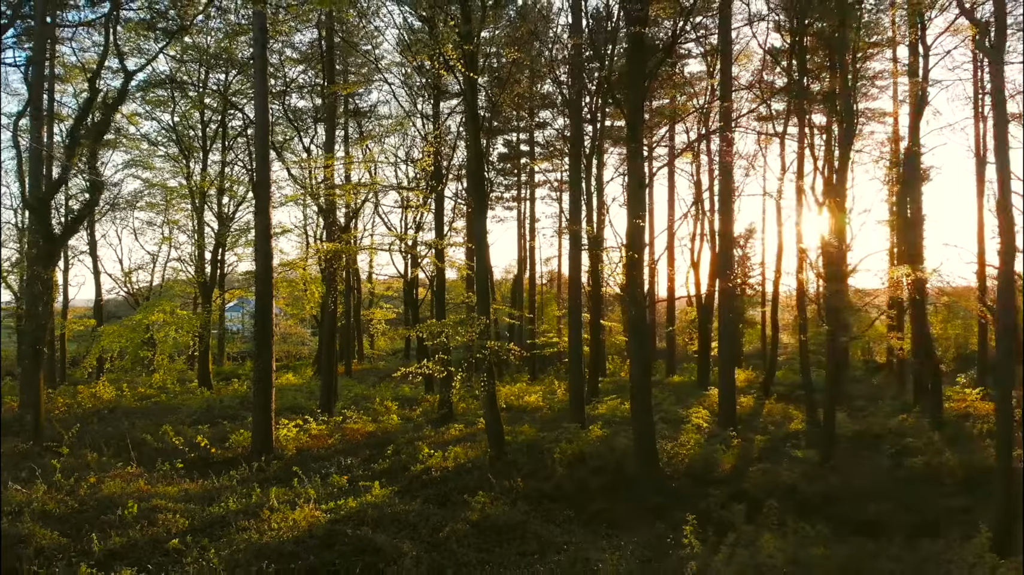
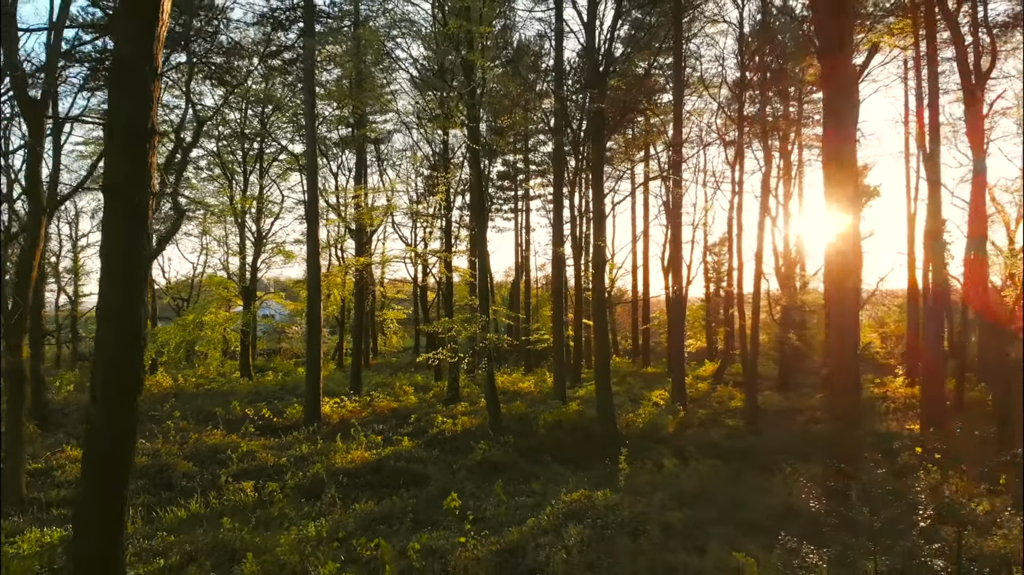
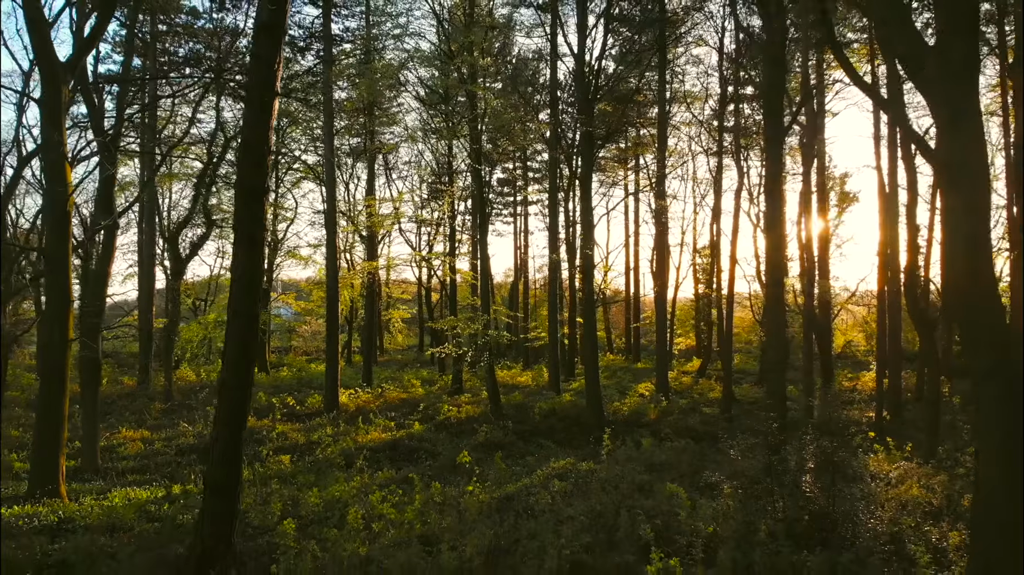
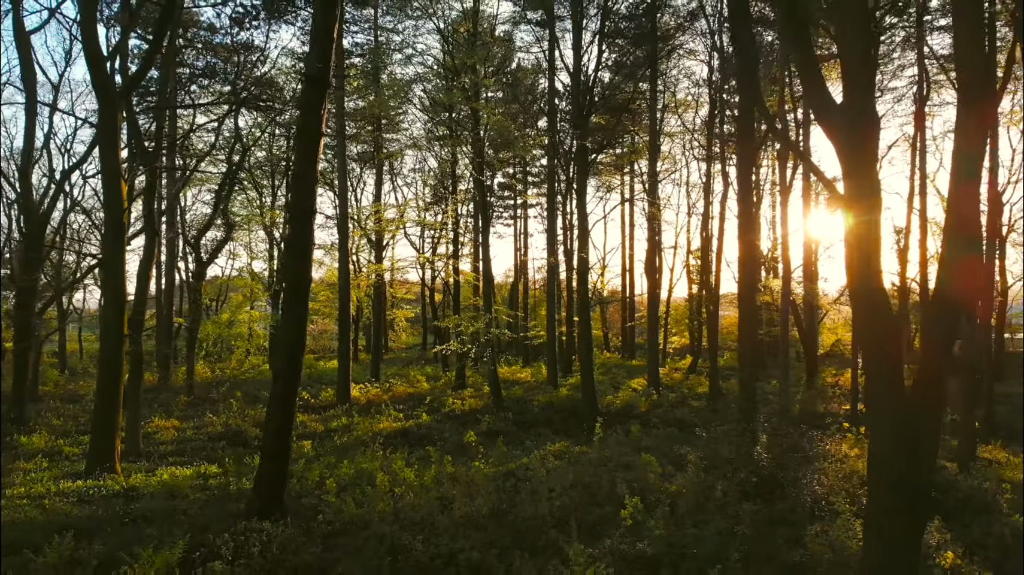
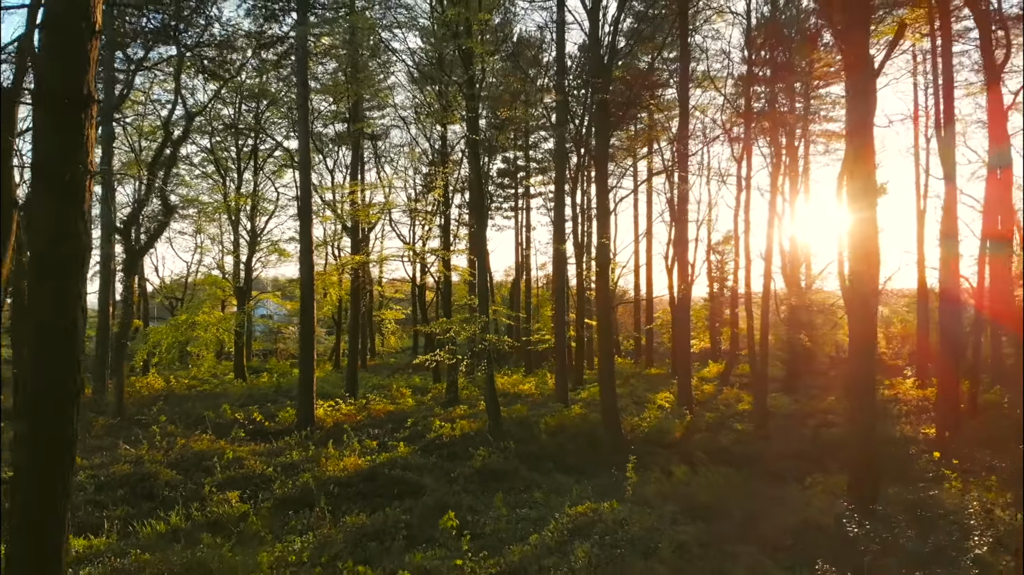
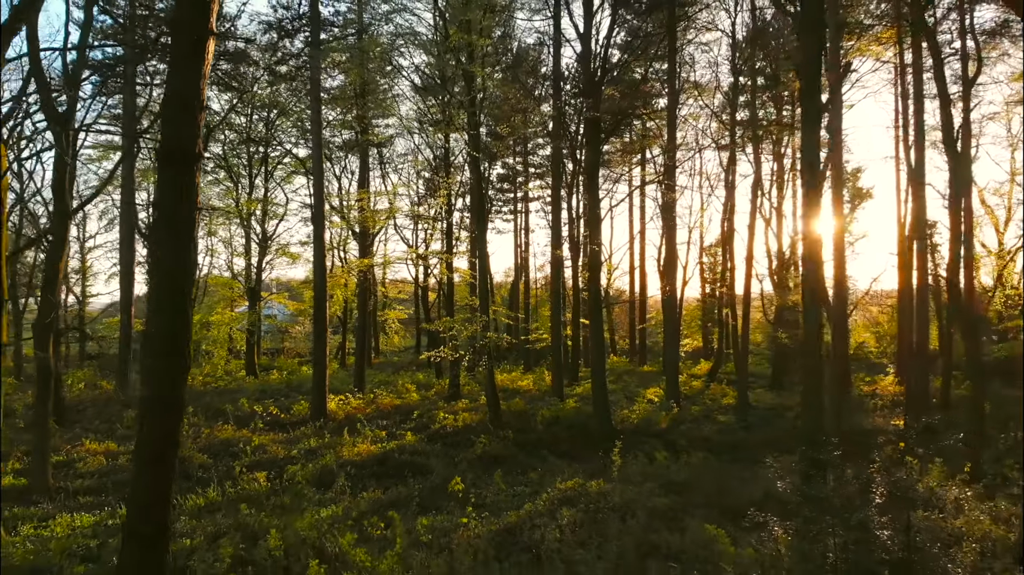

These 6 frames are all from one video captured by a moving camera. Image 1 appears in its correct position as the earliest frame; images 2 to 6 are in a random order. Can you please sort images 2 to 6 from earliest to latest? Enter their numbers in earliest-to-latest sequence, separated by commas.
5, 2, 6, 3, 4
